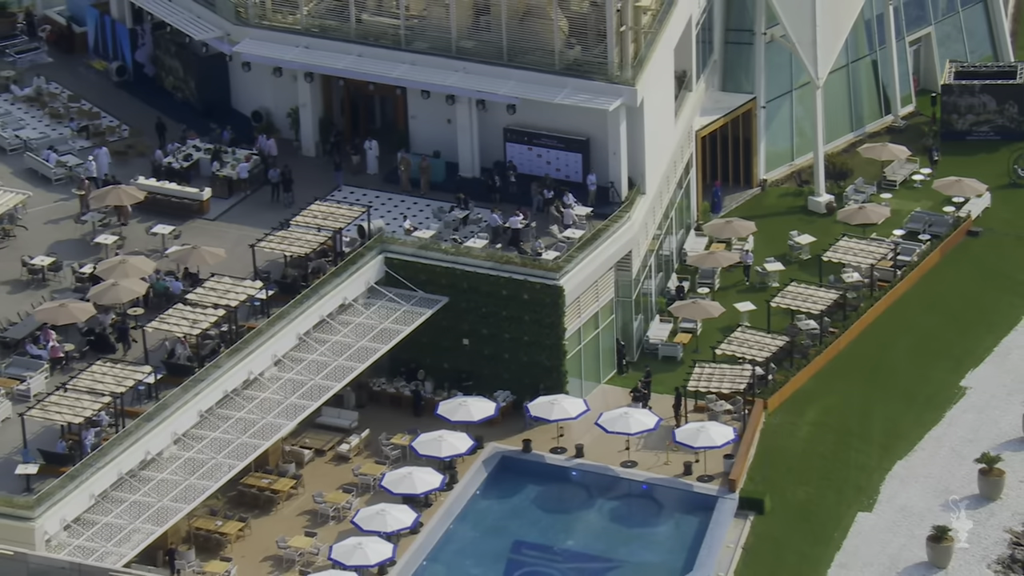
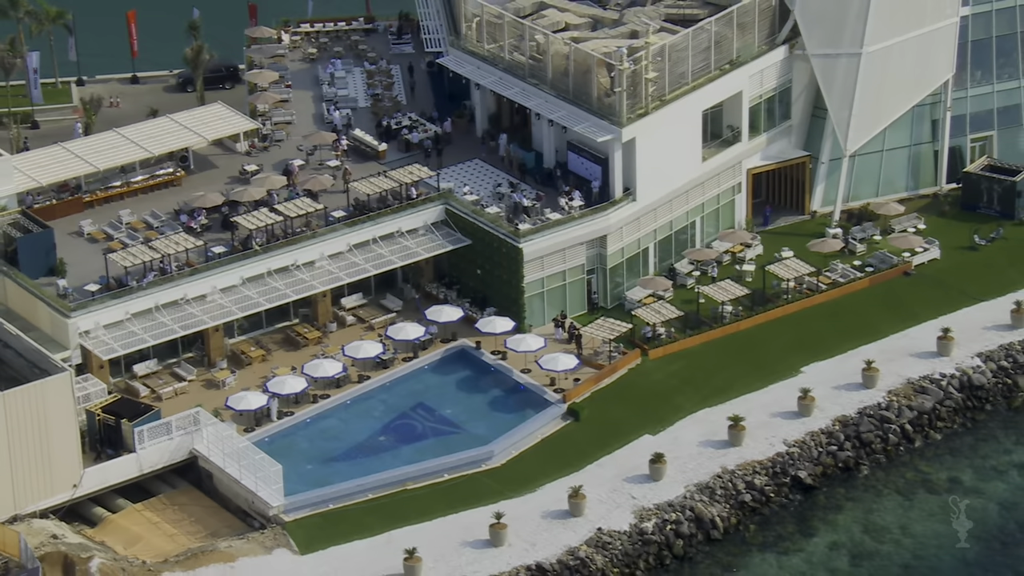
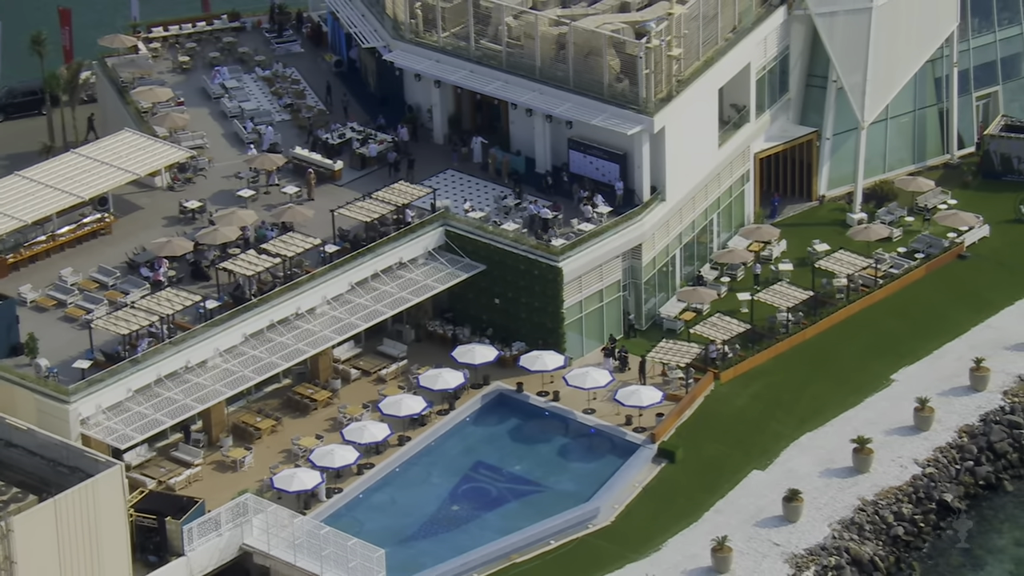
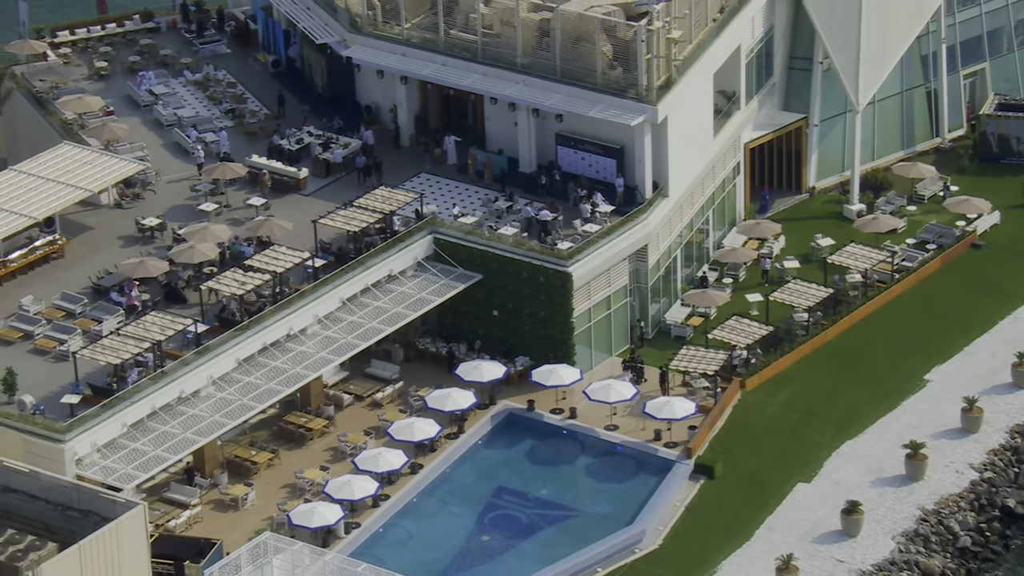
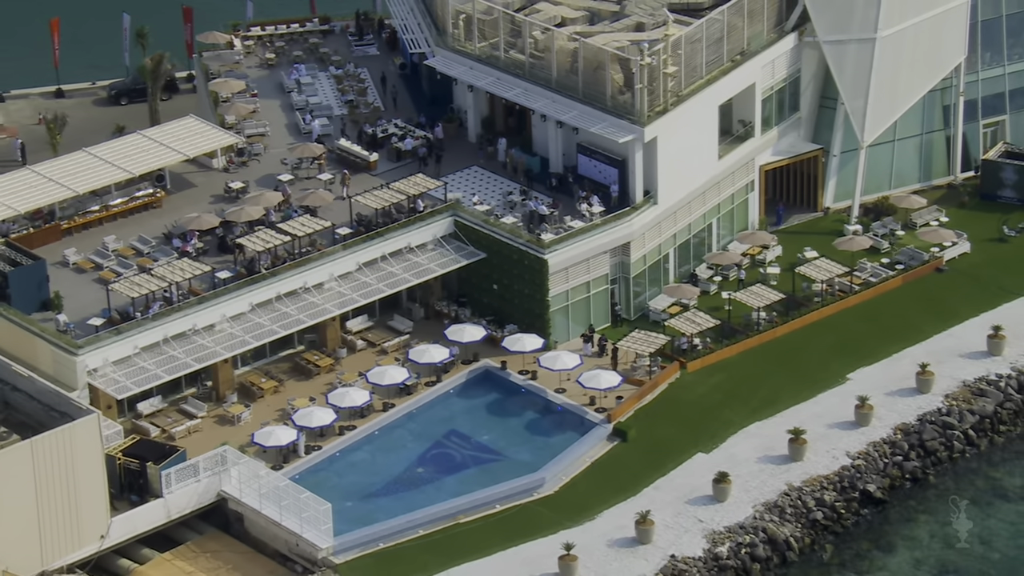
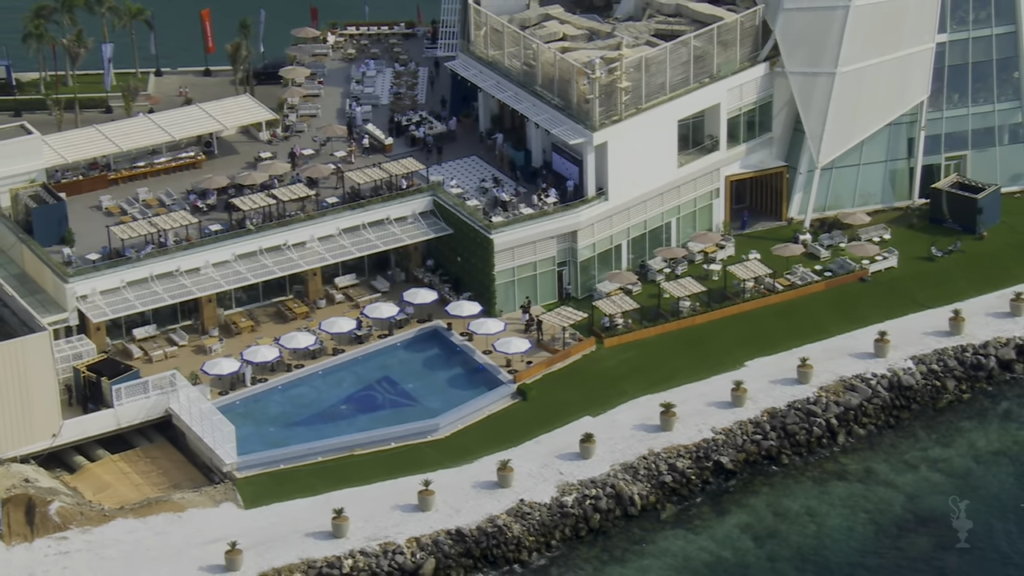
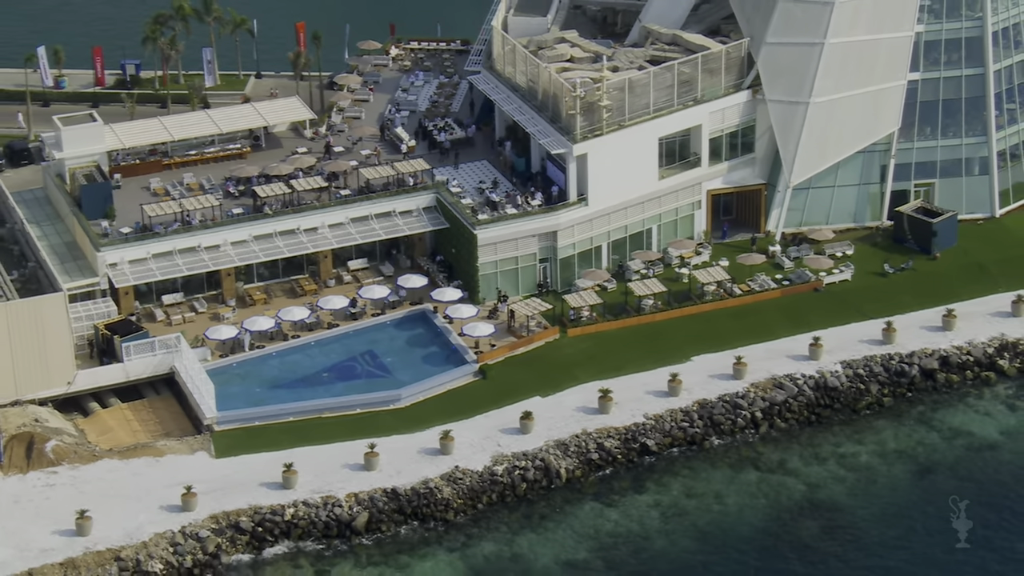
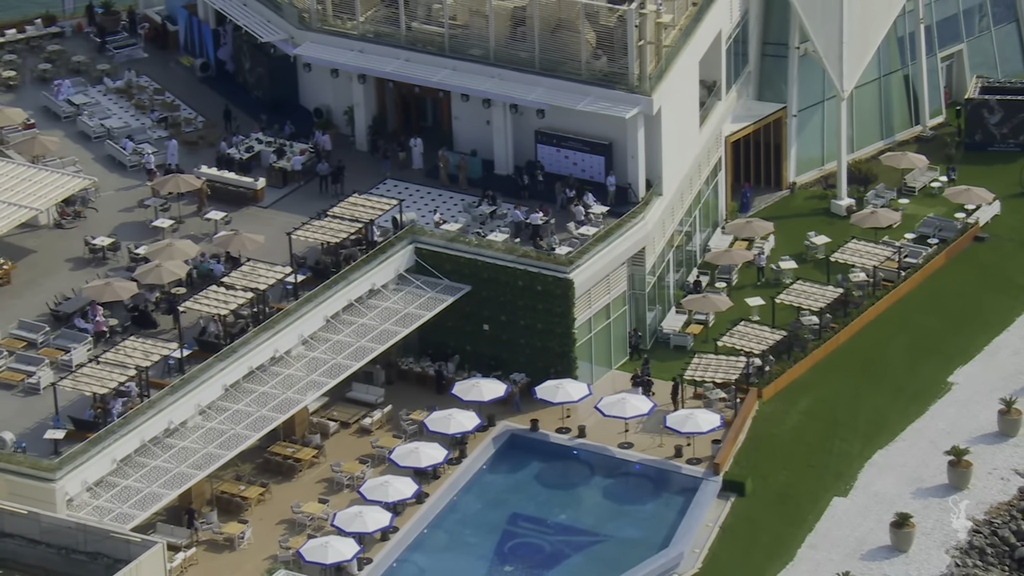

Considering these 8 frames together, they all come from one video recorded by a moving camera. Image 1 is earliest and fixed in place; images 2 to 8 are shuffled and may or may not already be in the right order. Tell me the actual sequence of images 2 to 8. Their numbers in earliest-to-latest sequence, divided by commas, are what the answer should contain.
8, 4, 3, 5, 2, 6, 7
